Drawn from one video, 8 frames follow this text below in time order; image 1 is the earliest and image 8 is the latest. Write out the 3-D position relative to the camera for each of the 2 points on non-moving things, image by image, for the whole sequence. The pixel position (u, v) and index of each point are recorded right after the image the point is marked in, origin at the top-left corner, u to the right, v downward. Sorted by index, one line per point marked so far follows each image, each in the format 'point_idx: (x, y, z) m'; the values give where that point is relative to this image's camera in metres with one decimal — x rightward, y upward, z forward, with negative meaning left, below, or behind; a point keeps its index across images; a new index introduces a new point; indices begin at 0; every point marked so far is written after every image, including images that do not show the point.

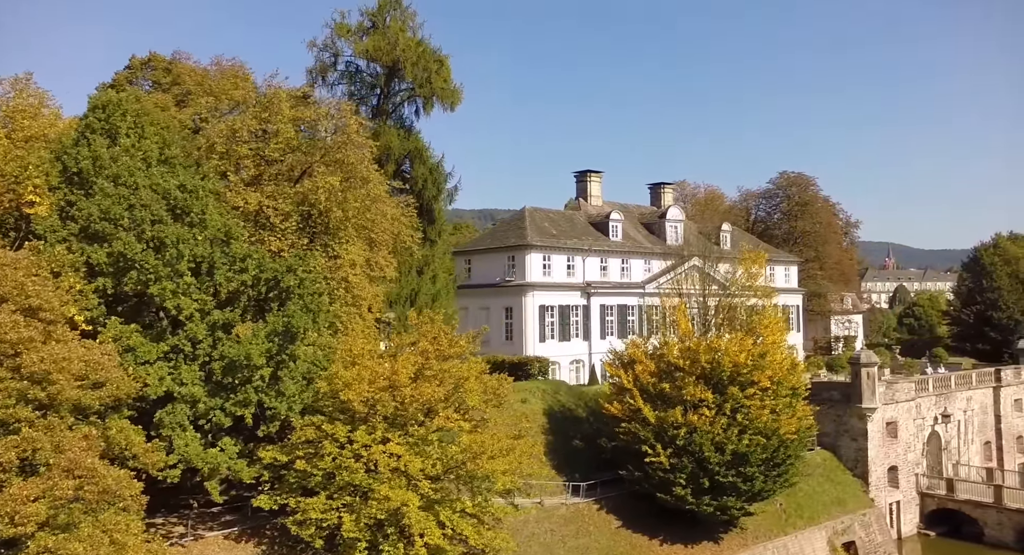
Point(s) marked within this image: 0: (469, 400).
0: (-0.8, -2.3, +17.1) m
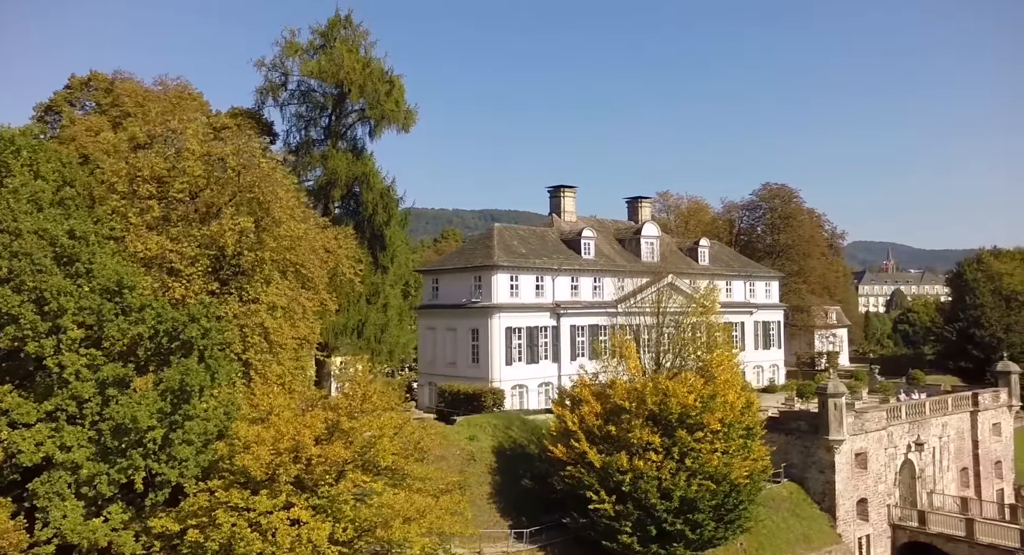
0: (-2.2, -3.2, +16.0) m
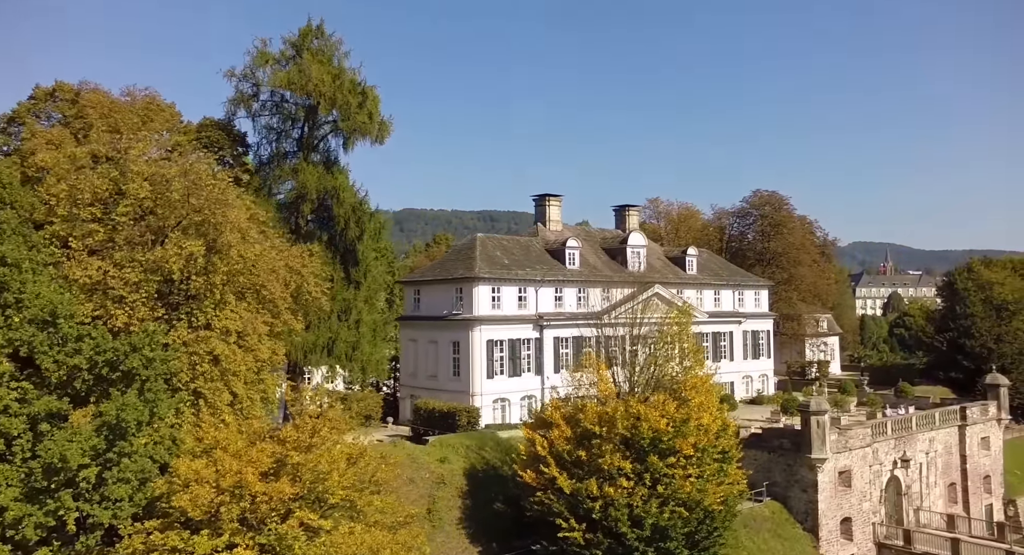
0: (-3.0, -3.6, +15.4) m
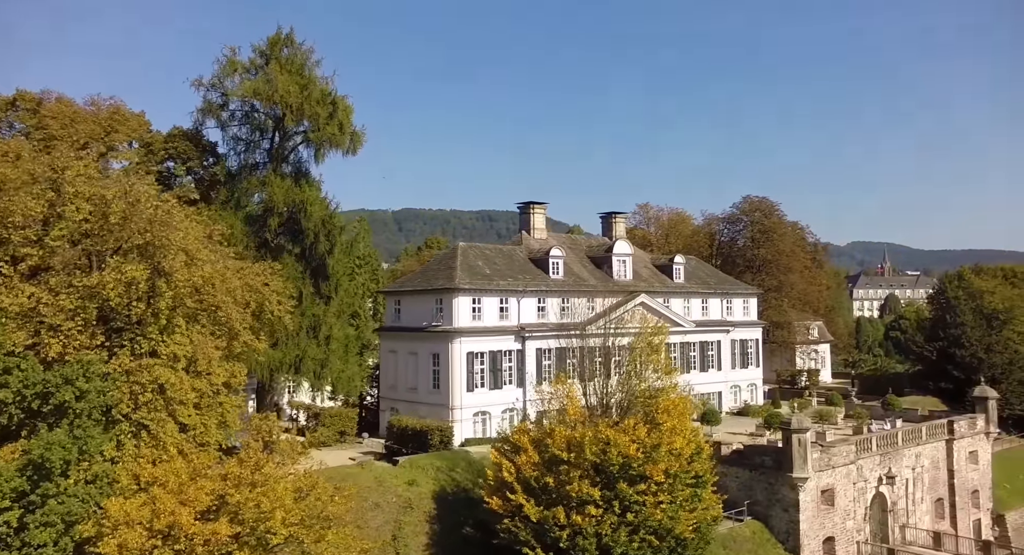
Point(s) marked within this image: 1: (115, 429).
0: (-3.7, -4.1, +14.7) m
1: (-7.2, -2.8, +16.7) m
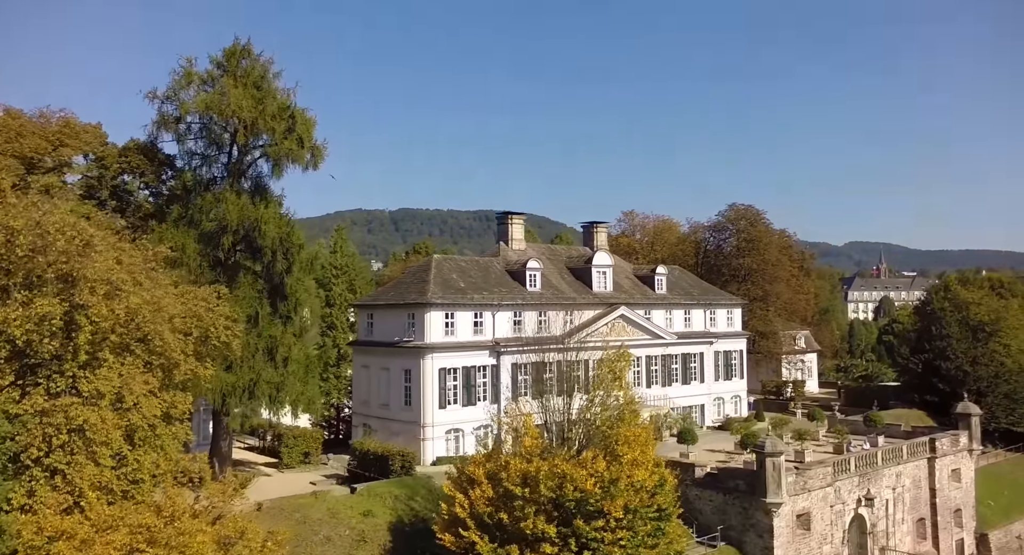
0: (-4.7, -4.7, +13.8) m
1: (-8.2, -3.3, +15.8) m
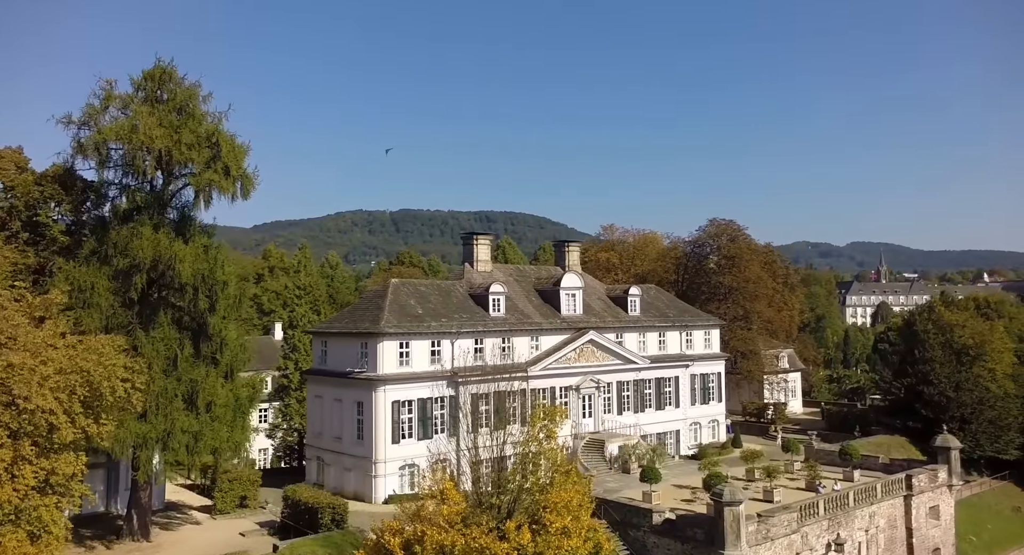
0: (-6.4, -5.7, +12.1) m
1: (-9.9, -4.4, +14.0) m
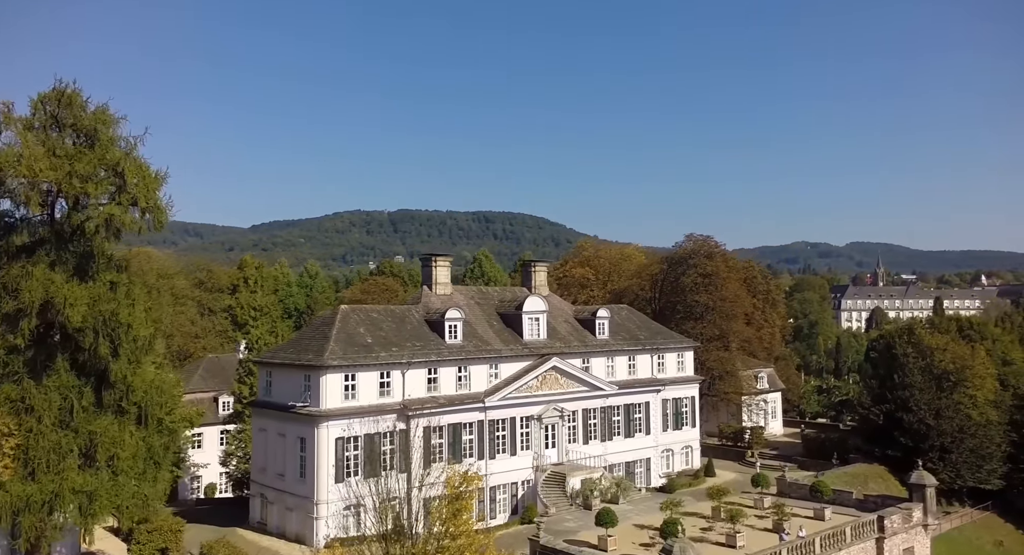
0: (-8.2, -6.7, +10.1) m
1: (-11.6, -5.4, +12.0) m
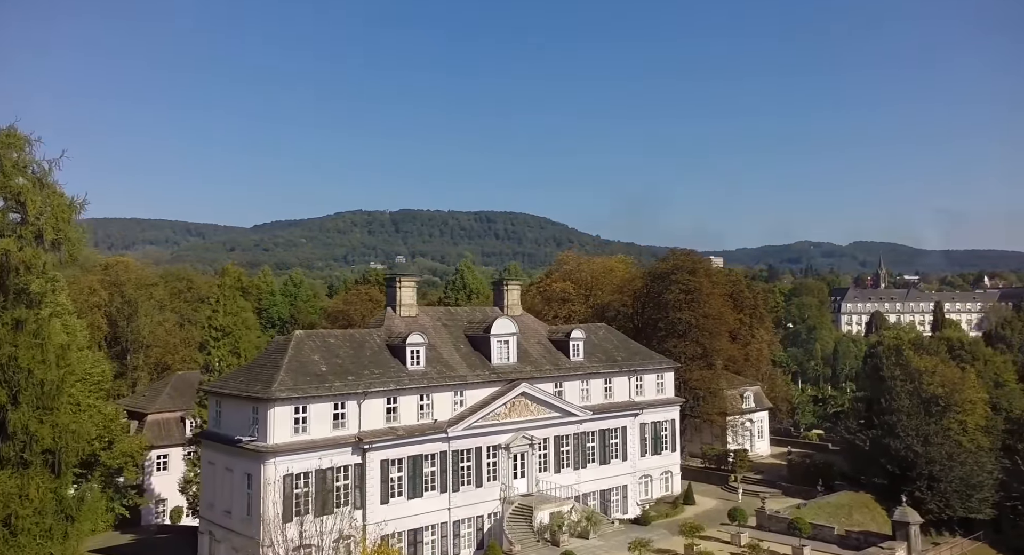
0: (-9.6, -7.6, +8.1) m
1: (-13.1, -6.3, +10.1) m
